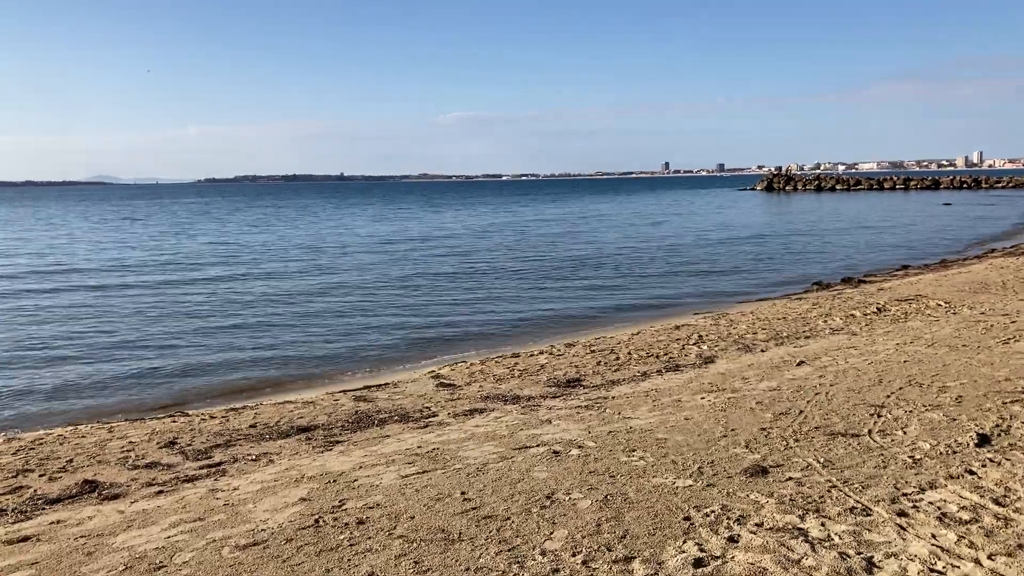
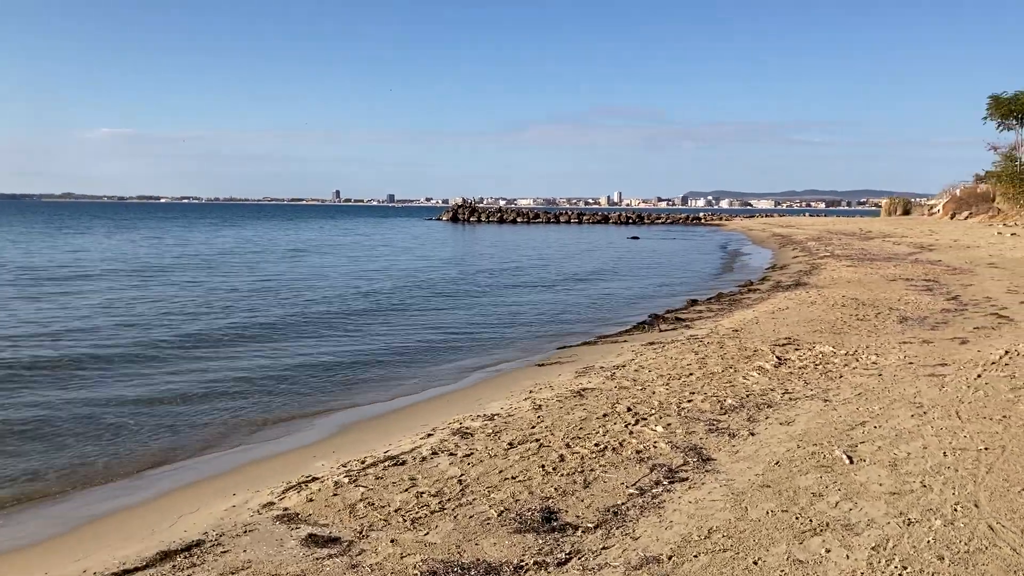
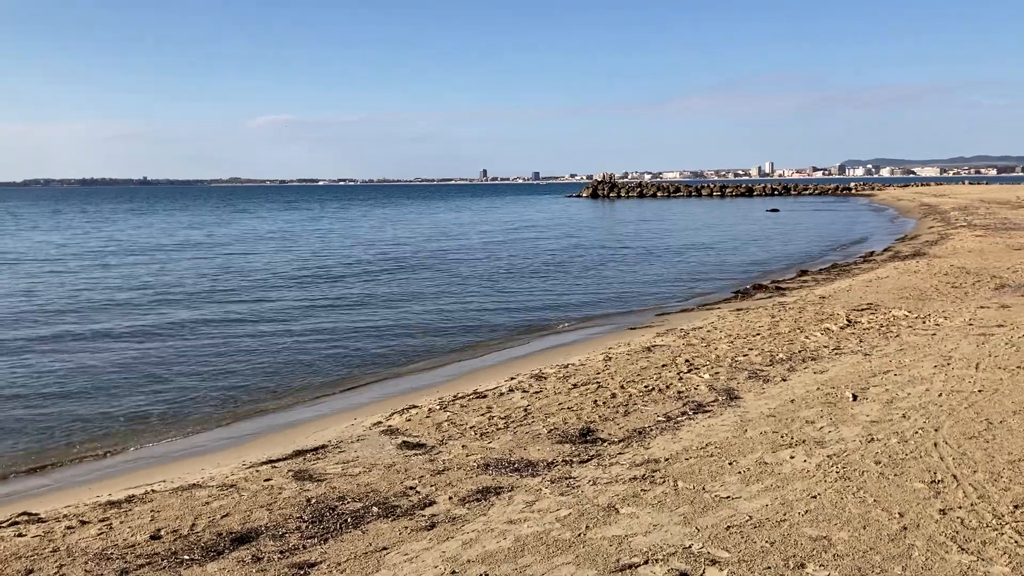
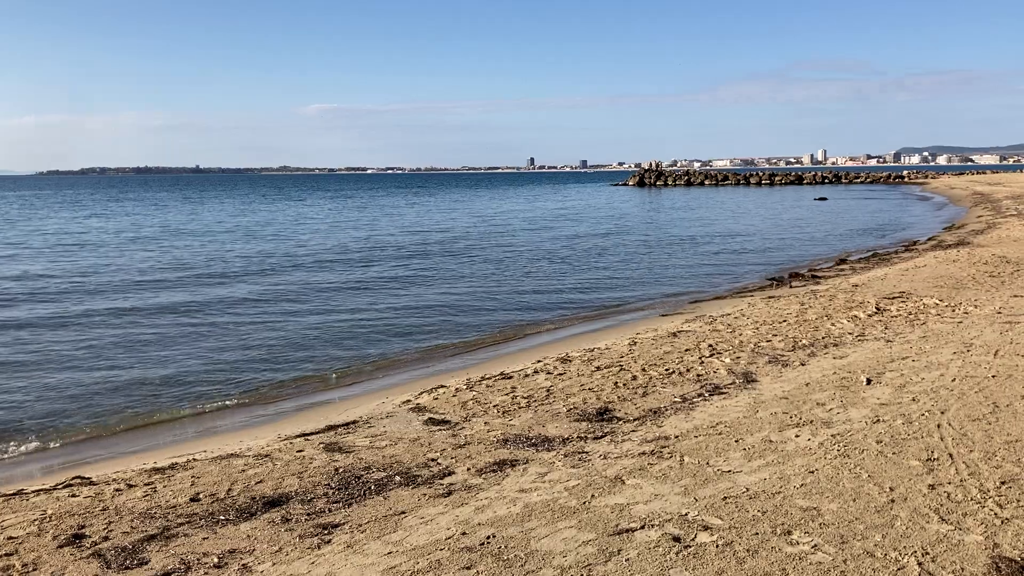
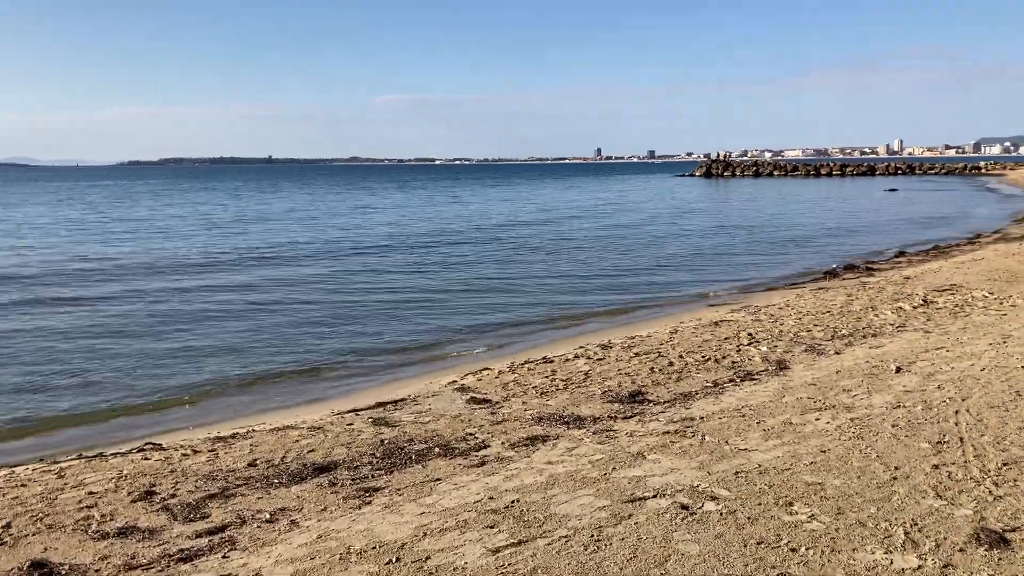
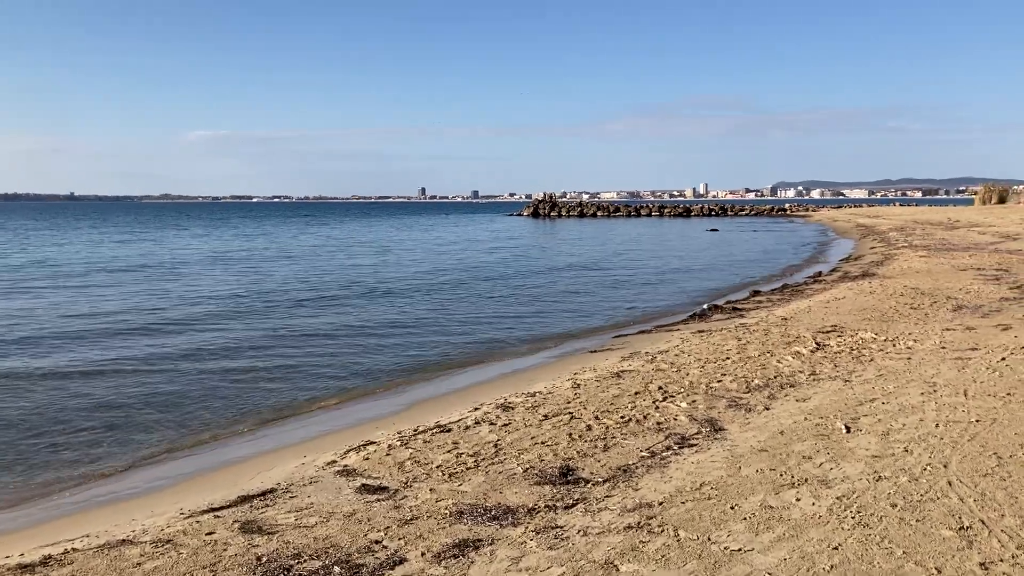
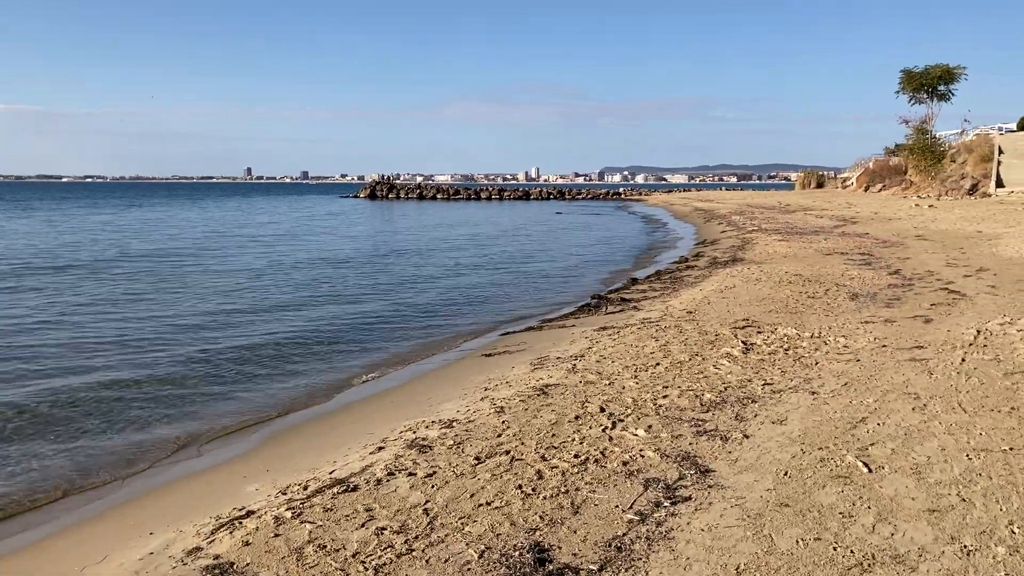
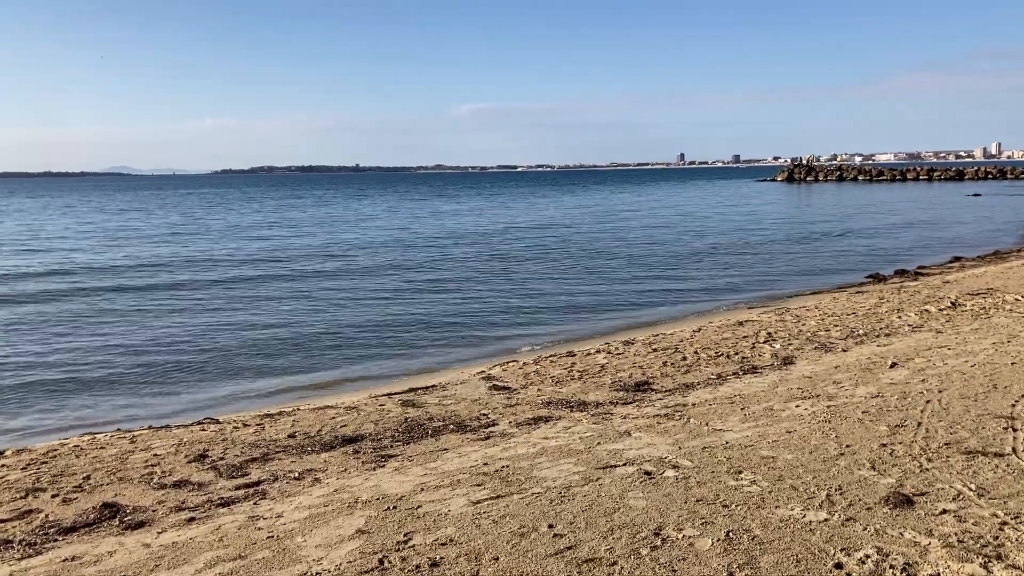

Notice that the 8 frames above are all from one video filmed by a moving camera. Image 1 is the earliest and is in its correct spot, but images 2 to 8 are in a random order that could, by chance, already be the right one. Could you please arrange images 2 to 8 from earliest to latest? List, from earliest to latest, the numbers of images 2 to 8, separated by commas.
8, 5, 4, 3, 6, 2, 7
